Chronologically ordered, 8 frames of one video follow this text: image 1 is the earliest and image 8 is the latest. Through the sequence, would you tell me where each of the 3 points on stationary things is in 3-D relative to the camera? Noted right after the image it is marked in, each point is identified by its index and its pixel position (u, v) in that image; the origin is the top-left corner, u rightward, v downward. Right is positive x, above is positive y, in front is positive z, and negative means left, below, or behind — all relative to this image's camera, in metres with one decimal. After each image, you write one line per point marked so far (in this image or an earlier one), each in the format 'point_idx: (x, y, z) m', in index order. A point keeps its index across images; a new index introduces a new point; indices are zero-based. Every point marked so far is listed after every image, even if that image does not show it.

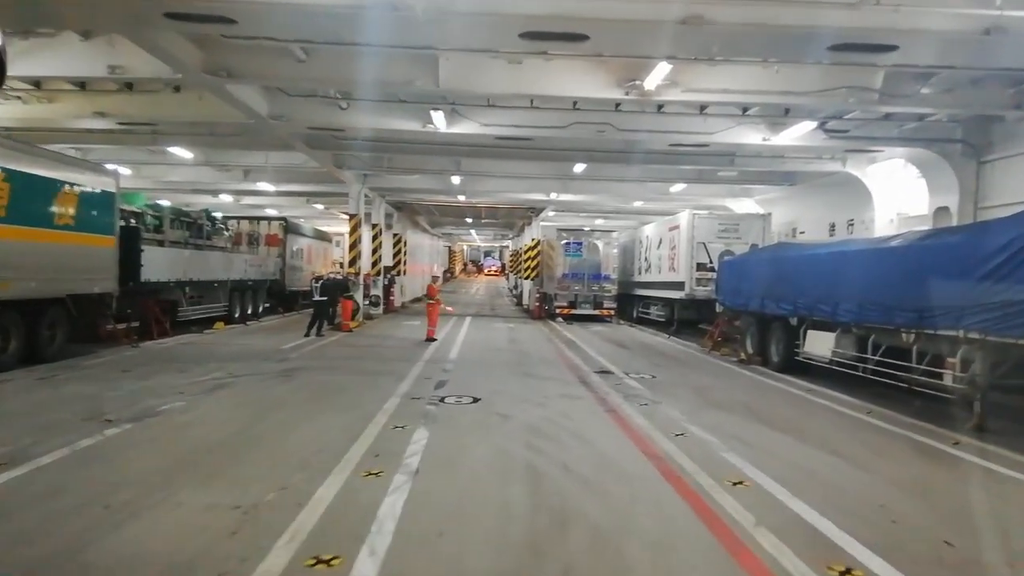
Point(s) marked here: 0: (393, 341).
0: (-3.2, -1.4, +19.3) m
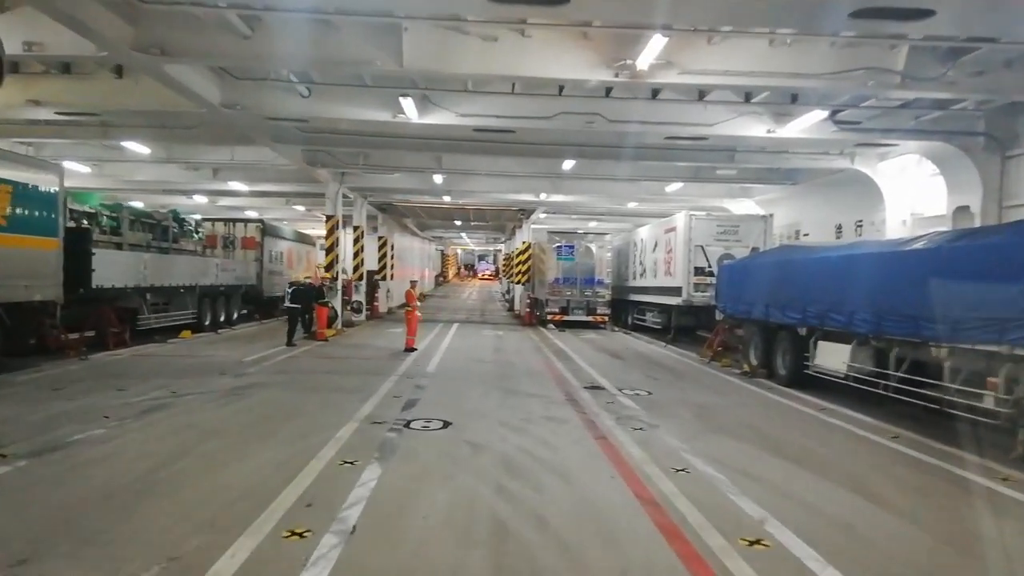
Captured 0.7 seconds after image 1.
0: (-3.5, -1.6, +18.0) m
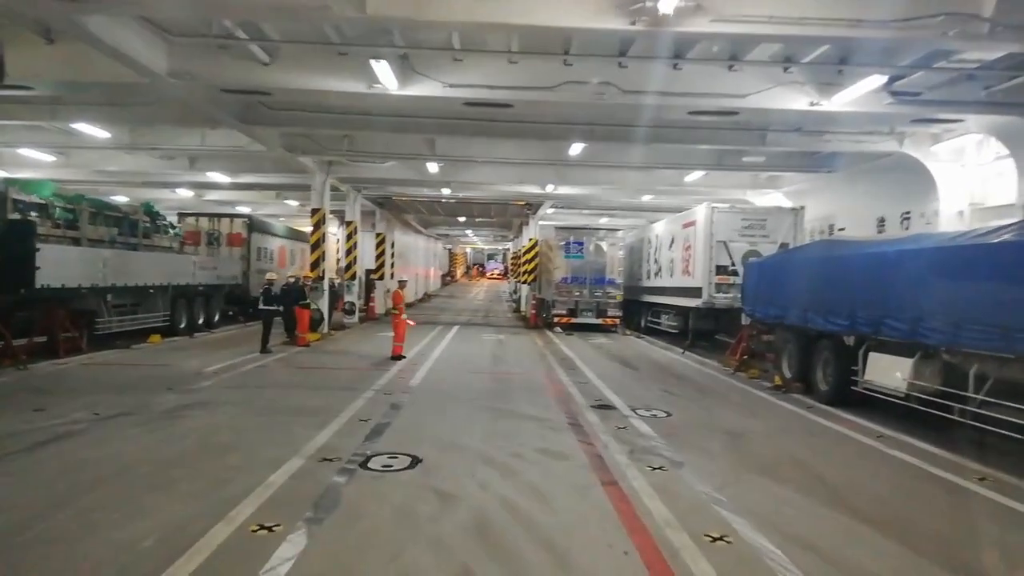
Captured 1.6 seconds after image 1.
0: (-3.5, -1.6, +16.0) m
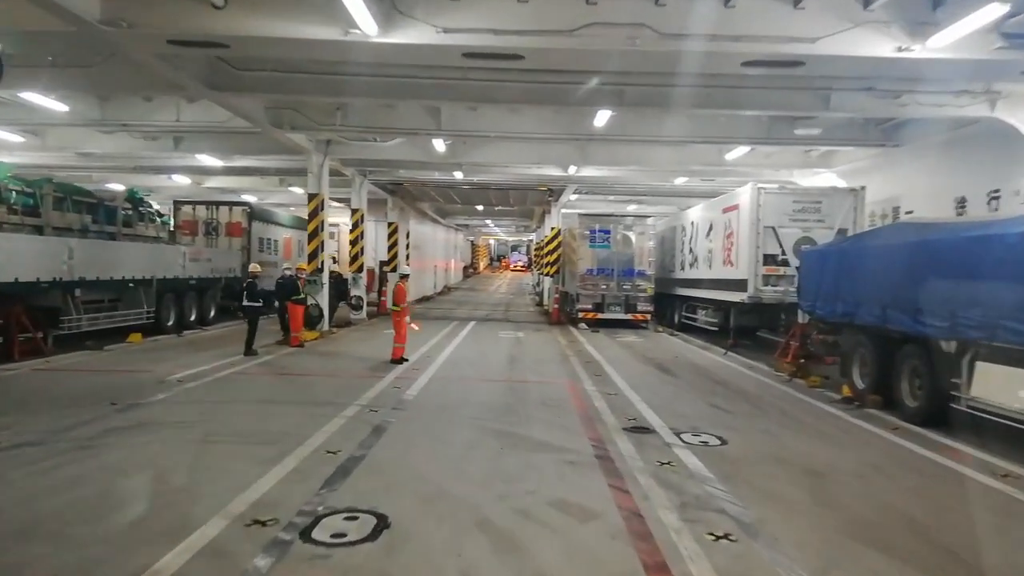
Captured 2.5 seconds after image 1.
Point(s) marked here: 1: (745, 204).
0: (-3.2, -1.4, +14.0) m
1: (+5.5, +2.0, +17.1) m
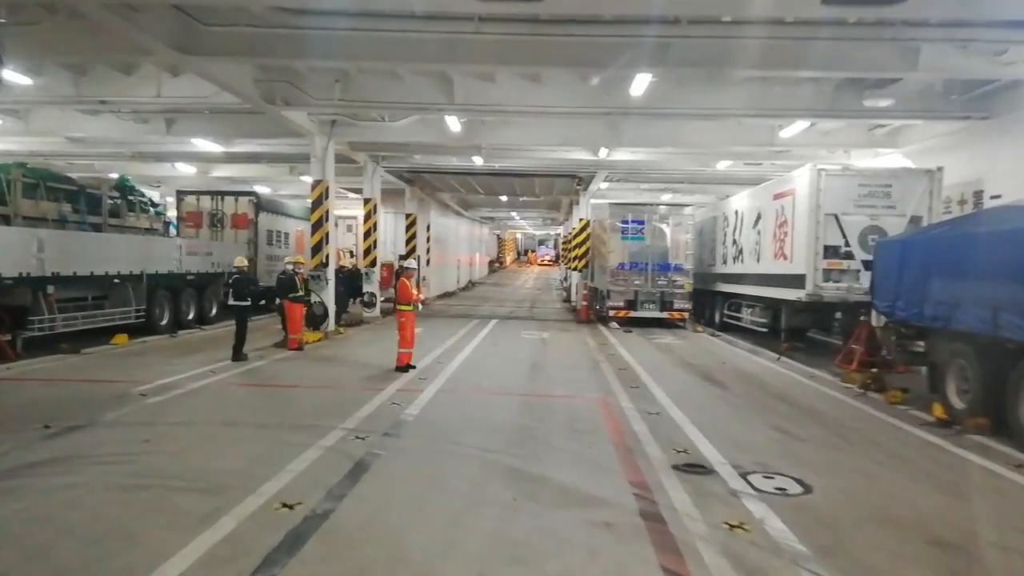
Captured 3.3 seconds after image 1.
0: (-2.8, -1.4, +12.2) m
1: (+6.0, +2.1, +15.0) m
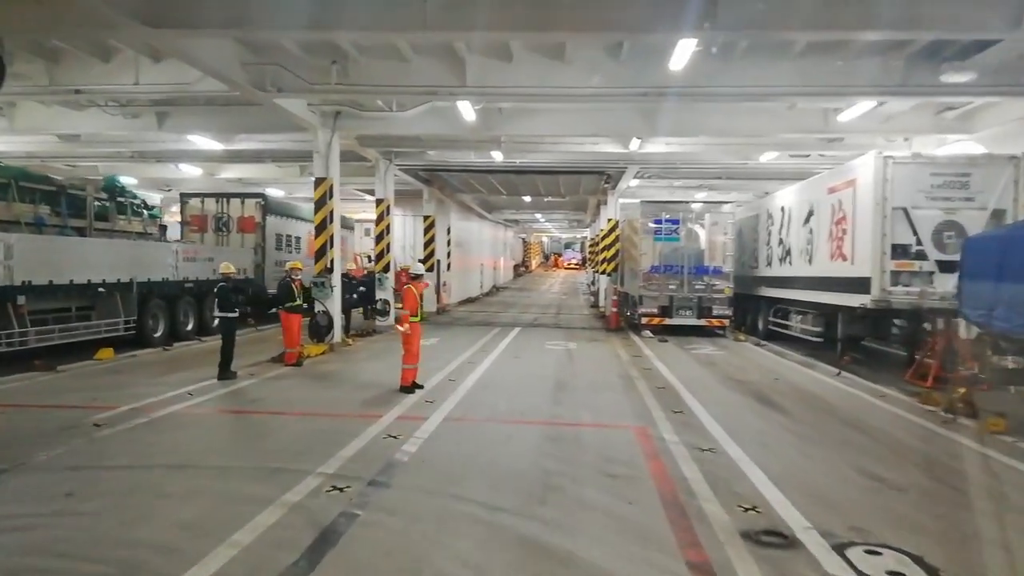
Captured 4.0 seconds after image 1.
0: (-2.5, -1.5, +10.7) m
1: (+6.4, +2.0, +13.2) m
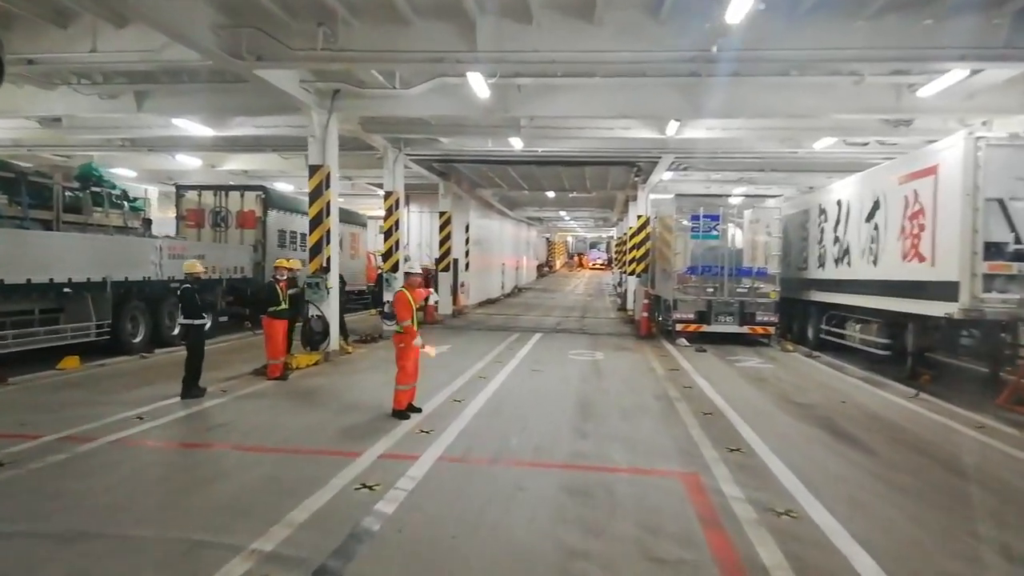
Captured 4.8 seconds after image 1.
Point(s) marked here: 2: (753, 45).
0: (-2.3, -1.6, +8.9) m
1: (+6.7, +1.9, +11.1) m
2: (+3.2, +3.2, +9.7) m
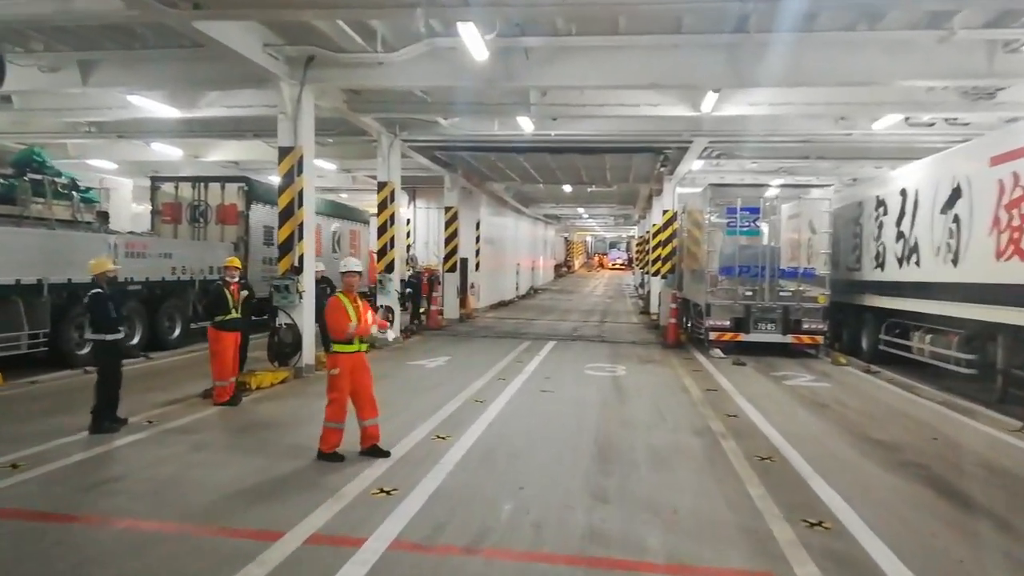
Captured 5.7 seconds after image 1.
0: (-2.4, -1.6, +6.8) m
1: (+6.7, +1.8, +8.7) m
2: (+3.2, +3.1, +7.5) m
